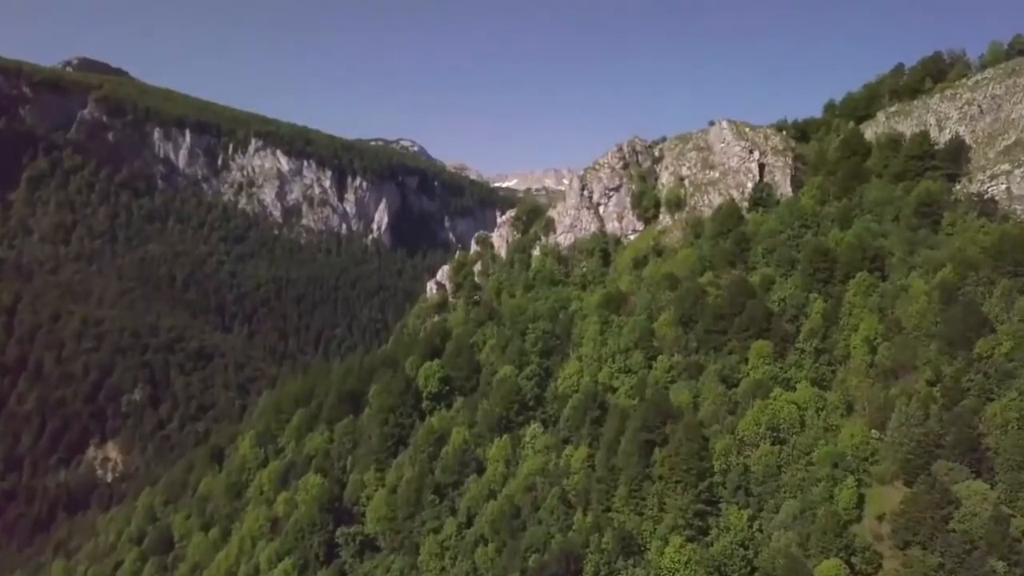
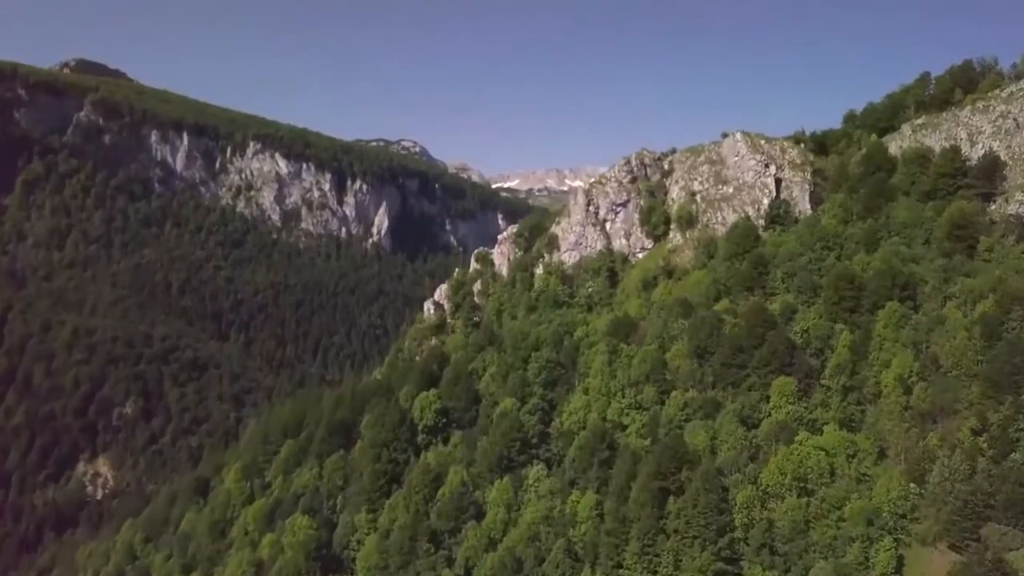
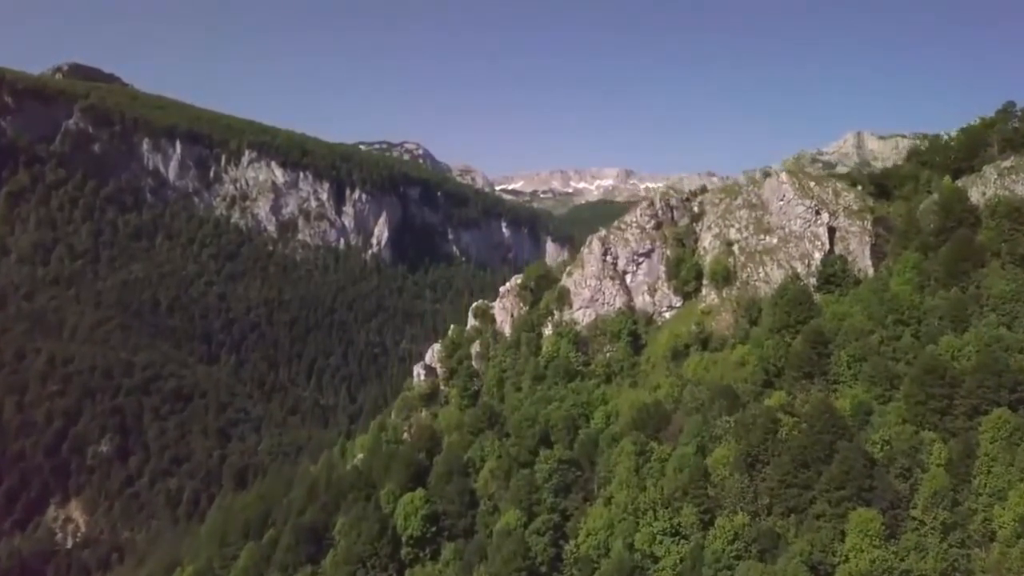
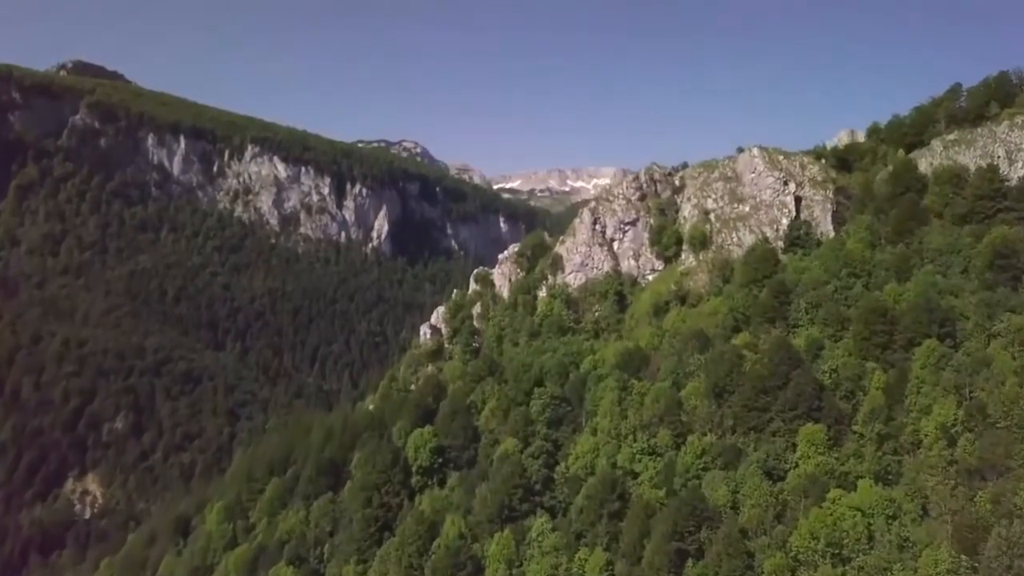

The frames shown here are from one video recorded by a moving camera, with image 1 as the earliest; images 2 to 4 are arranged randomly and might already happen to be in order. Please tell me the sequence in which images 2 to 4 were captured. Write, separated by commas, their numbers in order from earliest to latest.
2, 4, 3
